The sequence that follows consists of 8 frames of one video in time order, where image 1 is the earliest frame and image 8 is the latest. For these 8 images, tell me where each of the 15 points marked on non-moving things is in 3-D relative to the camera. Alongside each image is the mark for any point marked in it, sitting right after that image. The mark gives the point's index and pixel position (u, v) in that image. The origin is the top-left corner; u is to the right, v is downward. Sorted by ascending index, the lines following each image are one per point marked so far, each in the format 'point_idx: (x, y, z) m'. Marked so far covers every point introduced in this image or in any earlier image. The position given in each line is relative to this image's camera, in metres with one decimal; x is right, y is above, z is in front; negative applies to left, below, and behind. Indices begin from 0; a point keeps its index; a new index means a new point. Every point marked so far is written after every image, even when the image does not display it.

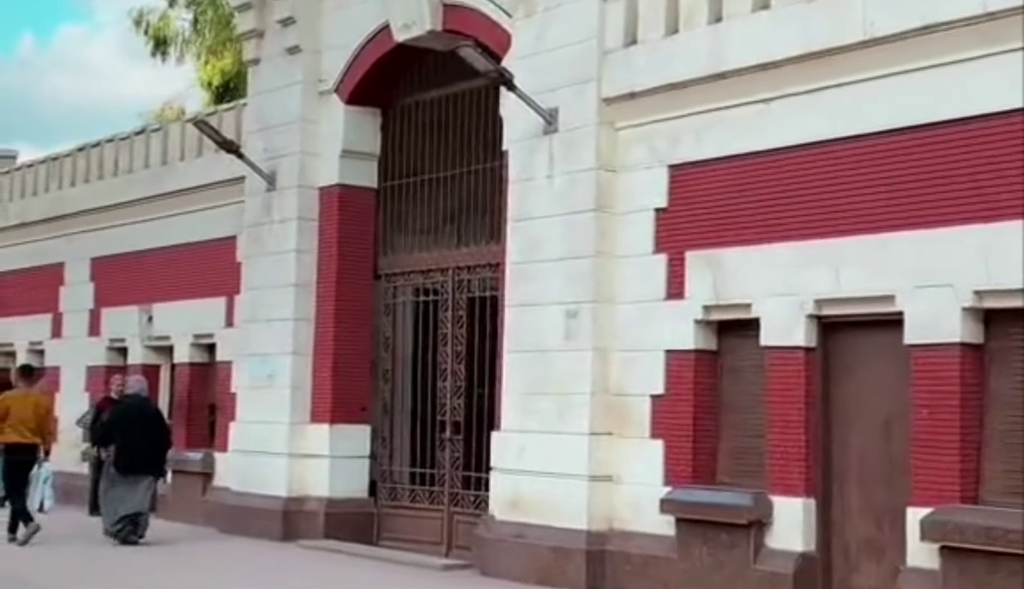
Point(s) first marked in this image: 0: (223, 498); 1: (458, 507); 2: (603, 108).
0: (-4.6, -3.2, +18.8) m
1: (-0.7, -2.9, +16.1) m
2: (+1.0, +2.1, +13.4) m
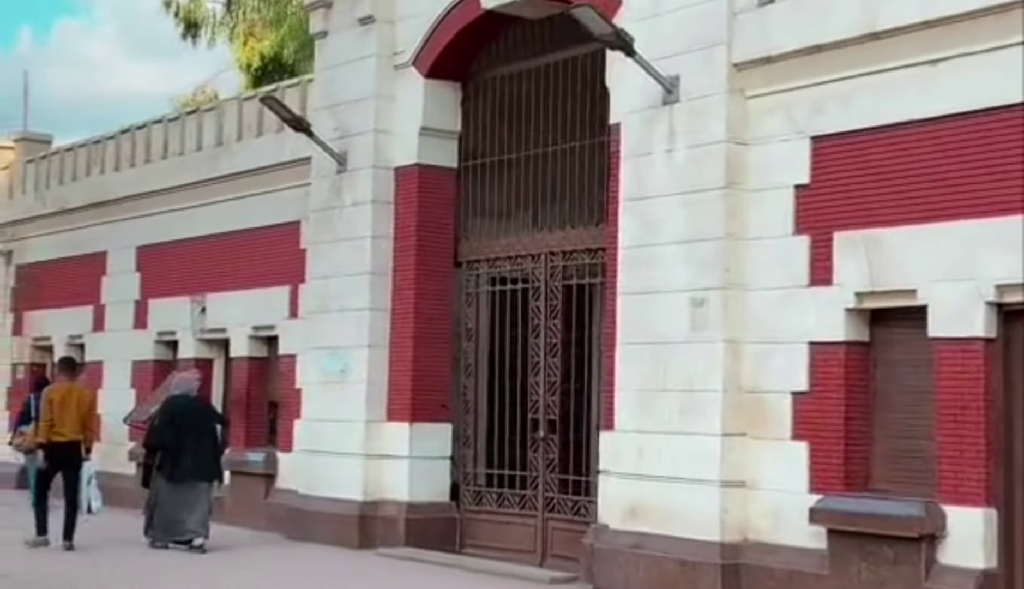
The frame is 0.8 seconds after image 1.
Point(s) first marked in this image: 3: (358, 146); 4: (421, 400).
0: (-3.3, -3.1, +17.5) m
1: (+0.5, -2.7, +14.9) m
2: (+2.3, +2.2, +12.1) m
3: (-2.1, +2.1, +16.6) m
4: (-1.2, -1.4, +16.0) m
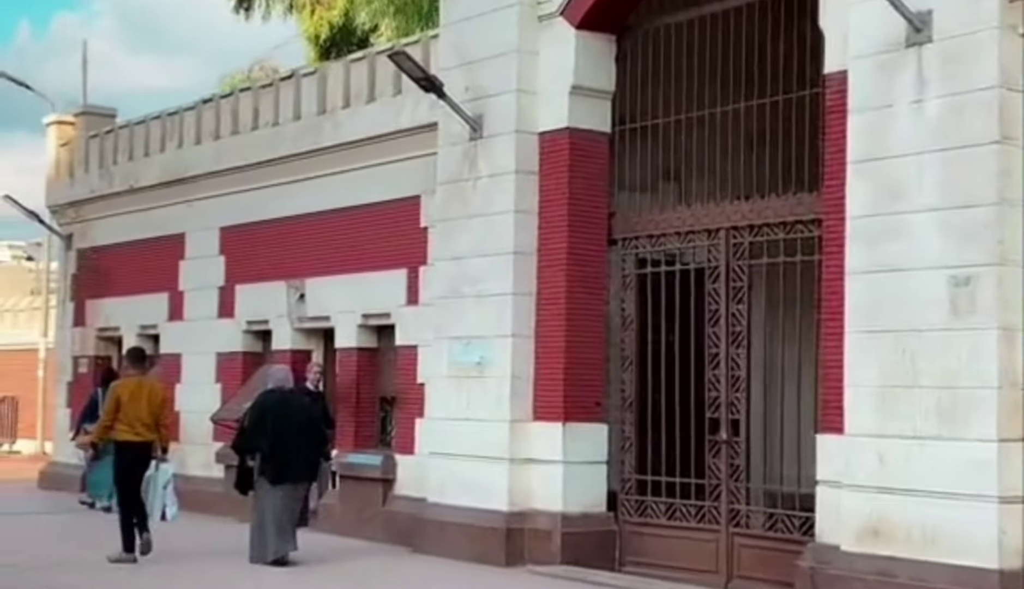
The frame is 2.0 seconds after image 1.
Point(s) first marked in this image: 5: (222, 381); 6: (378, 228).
0: (-1.3, -2.8, +15.6) m
1: (+2.5, -2.5, +12.9) m
2: (+4.2, +2.4, +10.0) m
3: (-0.2, +2.3, +14.6) m
4: (+0.7, -1.2, +14.0) m
5: (-4.8, -1.4, +19.6) m
6: (-1.9, +0.9, +16.7) m
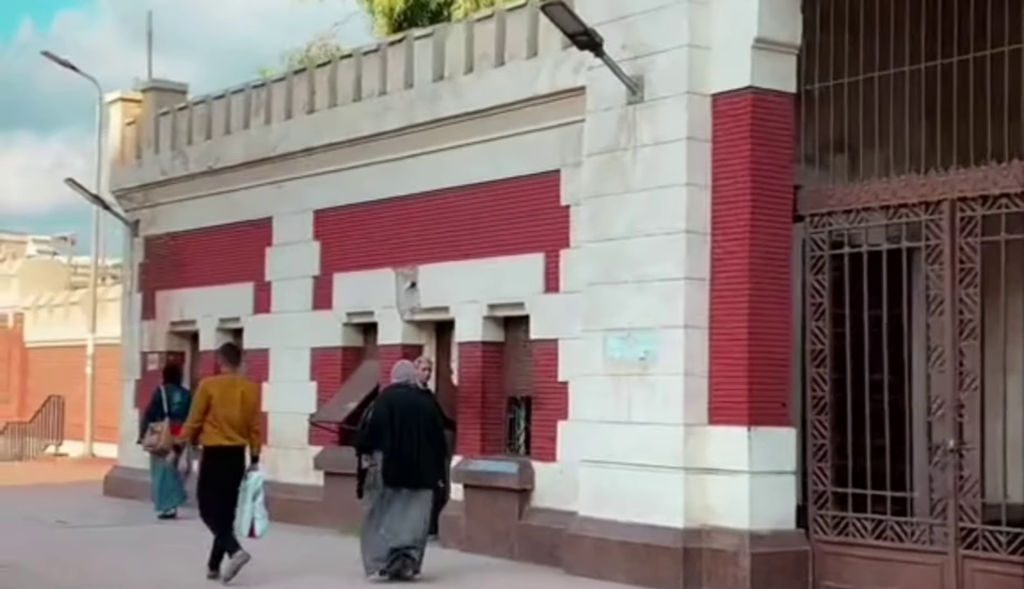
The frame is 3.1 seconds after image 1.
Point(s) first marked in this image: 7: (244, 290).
0: (+0.5, -2.7, +13.8) m
1: (+4.3, -2.3, +11.0) m
2: (+5.9, +2.6, +8.2) m
3: (+1.6, +2.4, +12.7) m
4: (+2.5, -1.1, +12.2) m
5: (-2.9, -1.3, +17.8) m
6: (-0.1, +1.1, +14.9) m
7: (-4.3, +0.1, +19.3) m
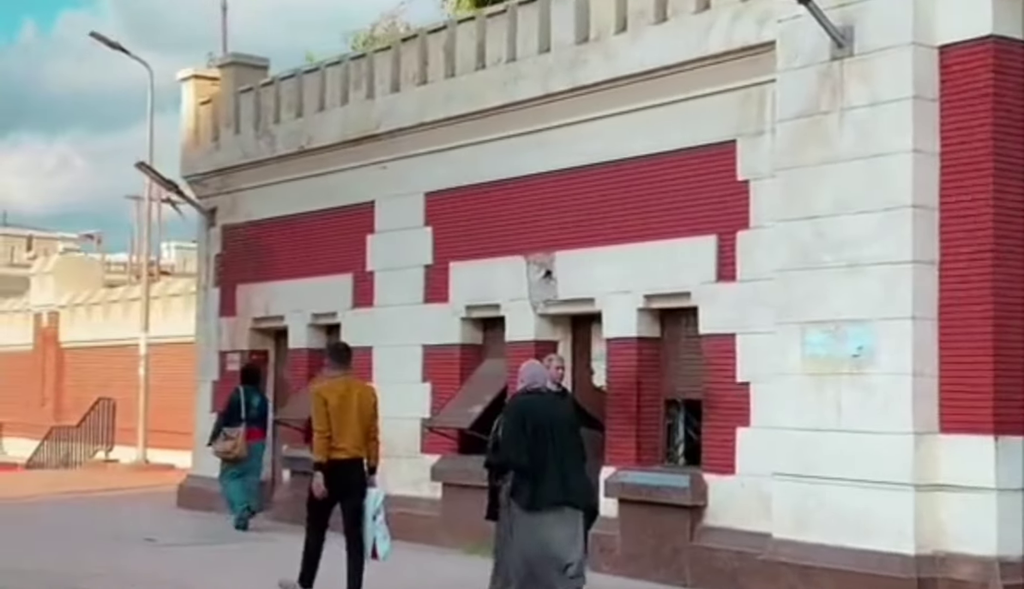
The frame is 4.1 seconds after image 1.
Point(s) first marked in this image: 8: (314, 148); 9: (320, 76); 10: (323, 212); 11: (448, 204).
0: (+2.3, -2.6, +11.9) m
1: (+6.0, -2.2, +9.2) m
2: (+7.6, +2.7, +6.3) m
3: (+3.4, +2.6, +10.9) m
4: (+4.3, -0.9, +10.4) m
5: (-1.1, -1.2, +16.0) m
6: (+1.7, +1.2, +13.1) m
7: (-2.5, +0.2, +17.5) m
8: (-3.0, +2.2, +17.7) m
9: (-2.9, +3.3, +17.8) m
10: (-2.8, +1.2, +17.8) m
11: (-0.9, +1.2, +15.8) m
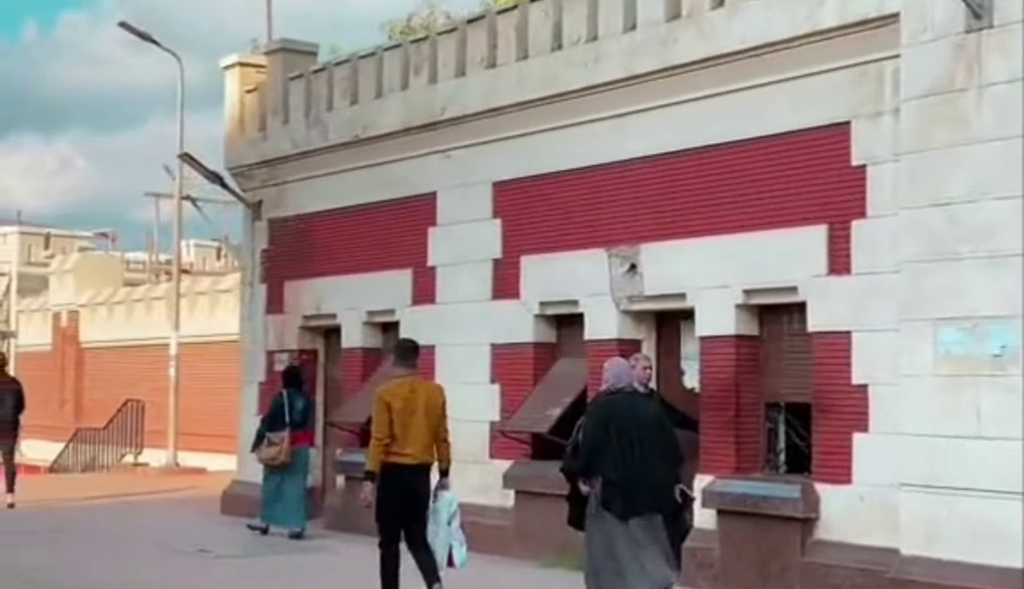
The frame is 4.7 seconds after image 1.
0: (+3.2, -2.5, +11.0) m
1: (+6.9, -2.2, +8.2) m
2: (+8.5, +2.8, +5.4) m
3: (+4.3, +2.6, +10.0) m
4: (+5.2, -0.9, +9.4) m
5: (-0.2, -1.1, +15.1) m
6: (+2.6, +1.3, +12.2) m
7: (-1.6, +0.2, +16.6) m
8: (-2.0, +2.2, +16.8) m
9: (-1.9, +3.3, +16.9) m
10: (-1.9, +1.3, +16.9) m
11: (+0.1, +1.3, +14.9) m
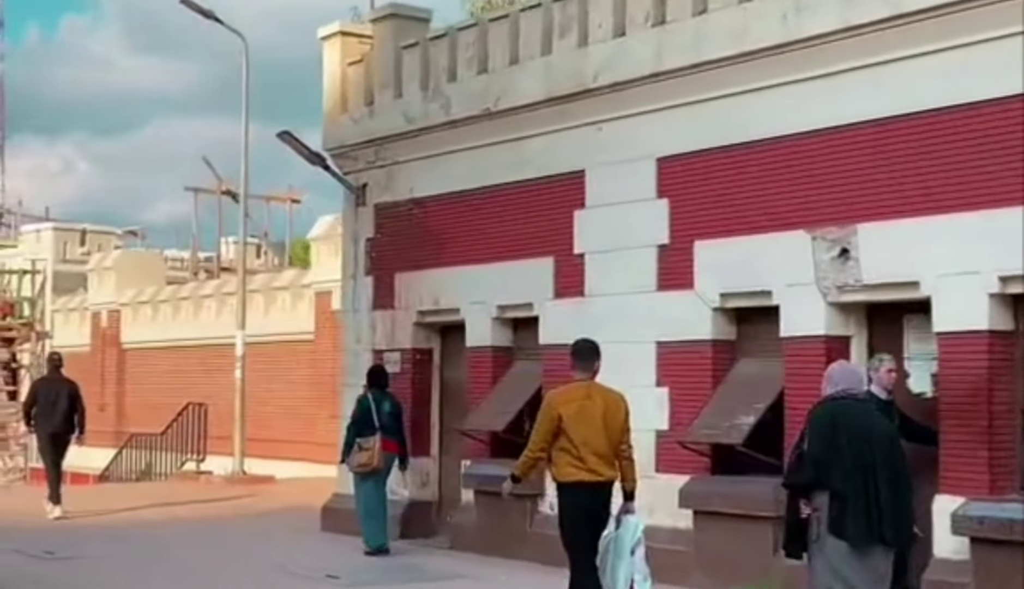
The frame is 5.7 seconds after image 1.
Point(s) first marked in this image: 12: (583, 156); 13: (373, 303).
0: (+5.1, -2.4, +9.1) m
1: (+8.8, -2.0, +6.3) m
2: (+10.3, +2.9, +3.4) m
3: (+6.1, +2.7, +8.1) m
4: (+7.1, -0.7, +7.5) m
5: (+1.7, -1.0, +13.2) m
6: (+4.5, +1.4, +10.3) m
7: (+0.3, +0.3, +14.7) m
8: (-0.1, +2.3, +14.9) m
9: (0.0, +3.4, +15.0) m
10: (0.0, +1.4, +15.1) m
11: (+2.0, +1.4, +13.0) m
12: (+0.8, +1.7, +14.2) m
13: (-2.0, -0.1, +17.1) m
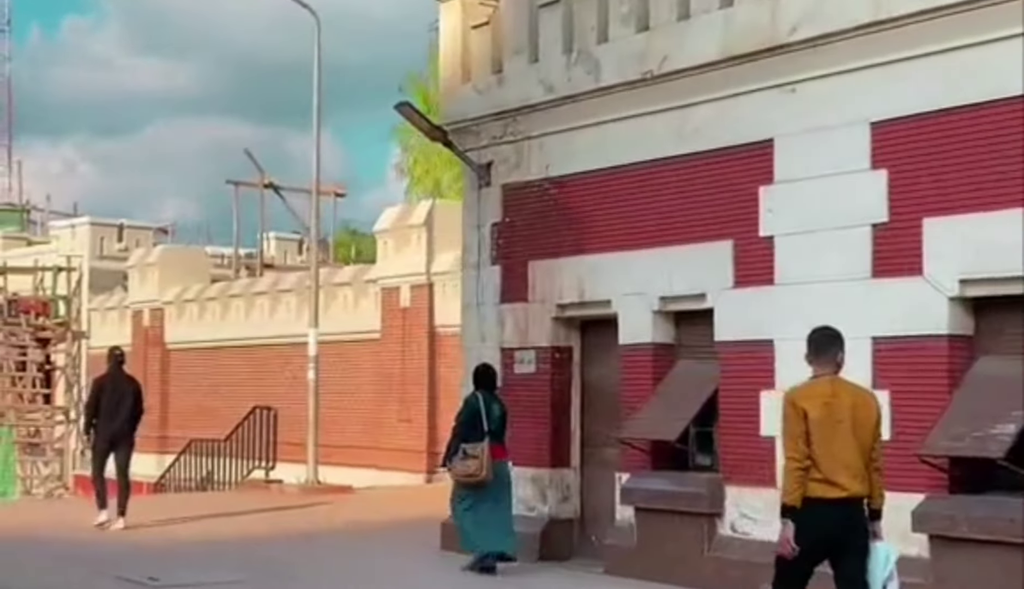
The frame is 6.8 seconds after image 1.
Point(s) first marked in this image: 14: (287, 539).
0: (+6.9, -2.3, +7.2) m
1: (+10.5, -1.9, +4.3) m
2: (+12.1, +3.1, +1.4) m
3: (+7.9, +2.9, +6.1) m
4: (+8.8, -0.6, +5.5) m
5: (+3.6, -0.9, +11.3) m
6: (+6.3, +1.5, +8.3) m
7: (+2.2, +0.4, +12.8) m
8: (+1.7, +2.4, +13.0) m
9: (+1.8, +3.5, +13.1) m
10: (+1.8, +1.5, +13.2) m
11: (+3.8, +1.5, +11.1) m
12: (+2.7, +1.8, +12.3) m
13: (-0.2, 0.0, +15.2) m
14: (-3.6, -3.9, +19.1) m
